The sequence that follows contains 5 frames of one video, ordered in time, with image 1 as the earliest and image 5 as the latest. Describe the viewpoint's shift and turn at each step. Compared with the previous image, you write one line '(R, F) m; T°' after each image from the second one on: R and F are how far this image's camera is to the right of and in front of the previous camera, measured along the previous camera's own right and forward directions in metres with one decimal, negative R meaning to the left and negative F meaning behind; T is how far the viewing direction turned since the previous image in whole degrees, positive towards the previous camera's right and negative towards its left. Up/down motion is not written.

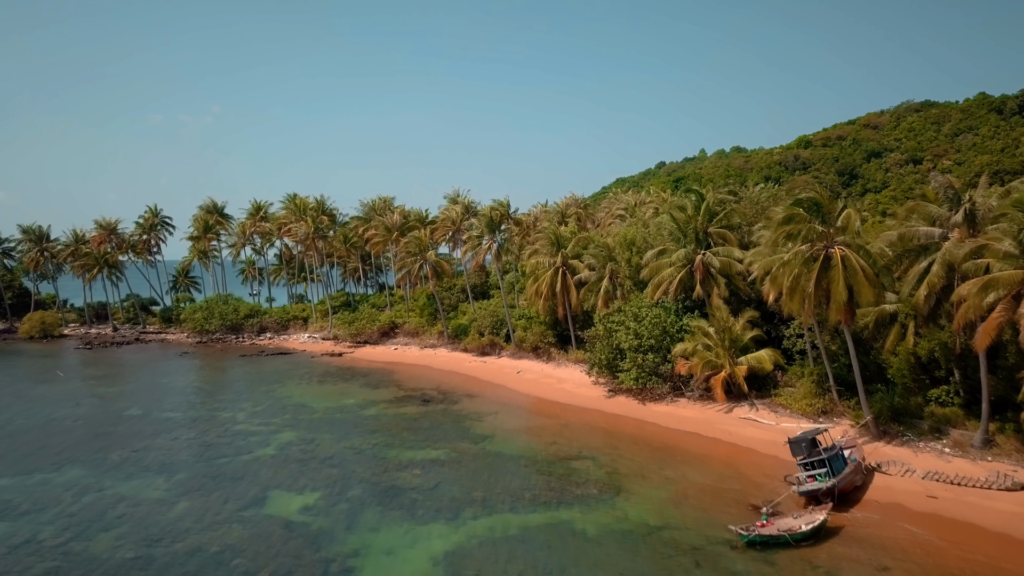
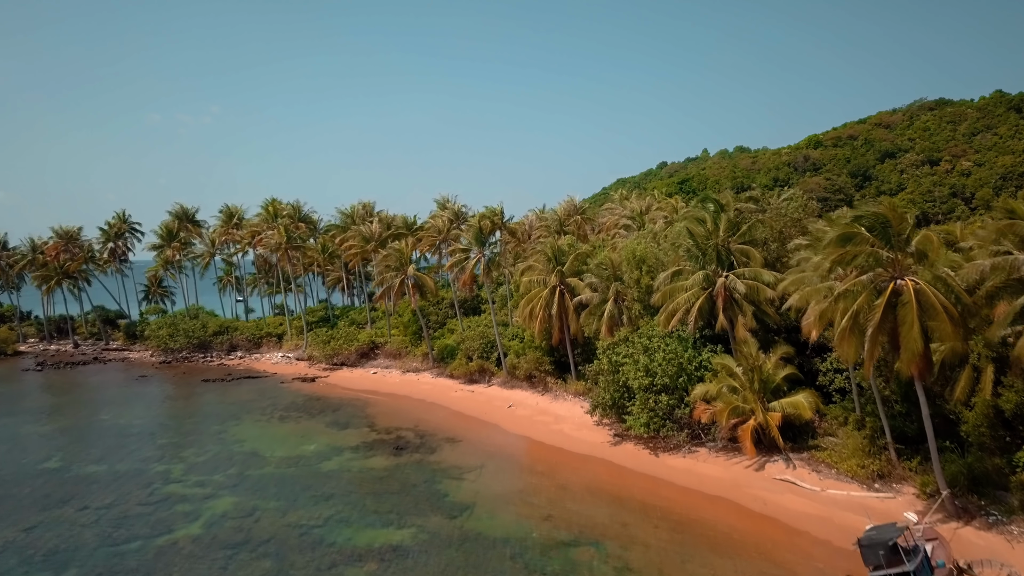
(+0.4, +4.8) m; 0°
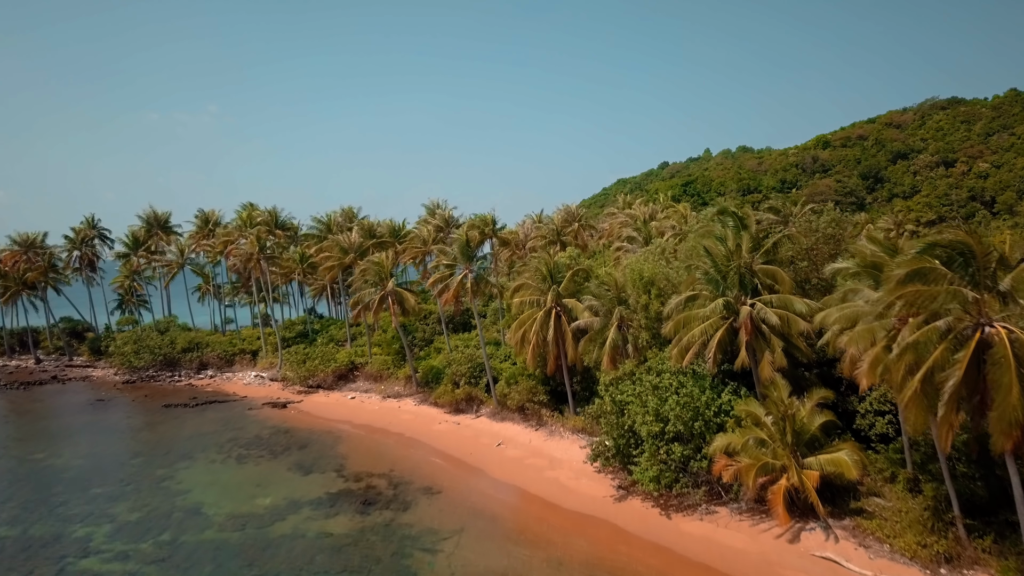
(+0.4, +4.0) m; 0°
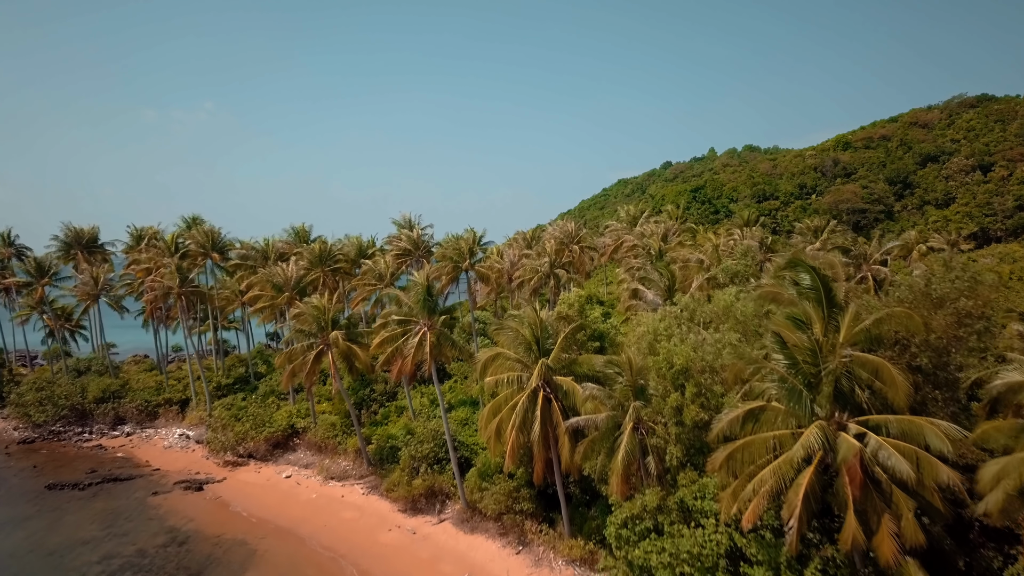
(+0.8, +8.6) m; 0°
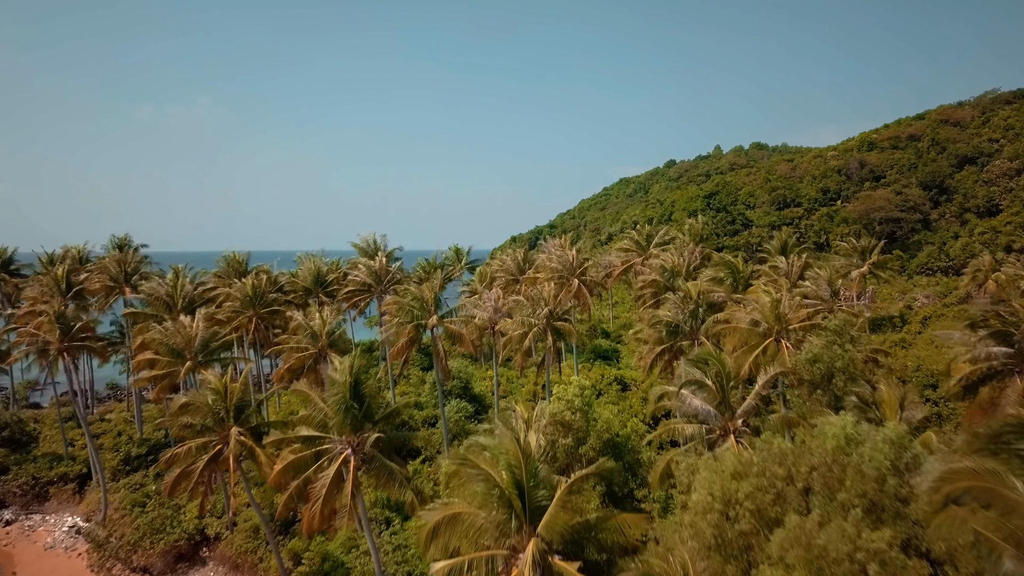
(+0.6, +8.4) m; 0°
